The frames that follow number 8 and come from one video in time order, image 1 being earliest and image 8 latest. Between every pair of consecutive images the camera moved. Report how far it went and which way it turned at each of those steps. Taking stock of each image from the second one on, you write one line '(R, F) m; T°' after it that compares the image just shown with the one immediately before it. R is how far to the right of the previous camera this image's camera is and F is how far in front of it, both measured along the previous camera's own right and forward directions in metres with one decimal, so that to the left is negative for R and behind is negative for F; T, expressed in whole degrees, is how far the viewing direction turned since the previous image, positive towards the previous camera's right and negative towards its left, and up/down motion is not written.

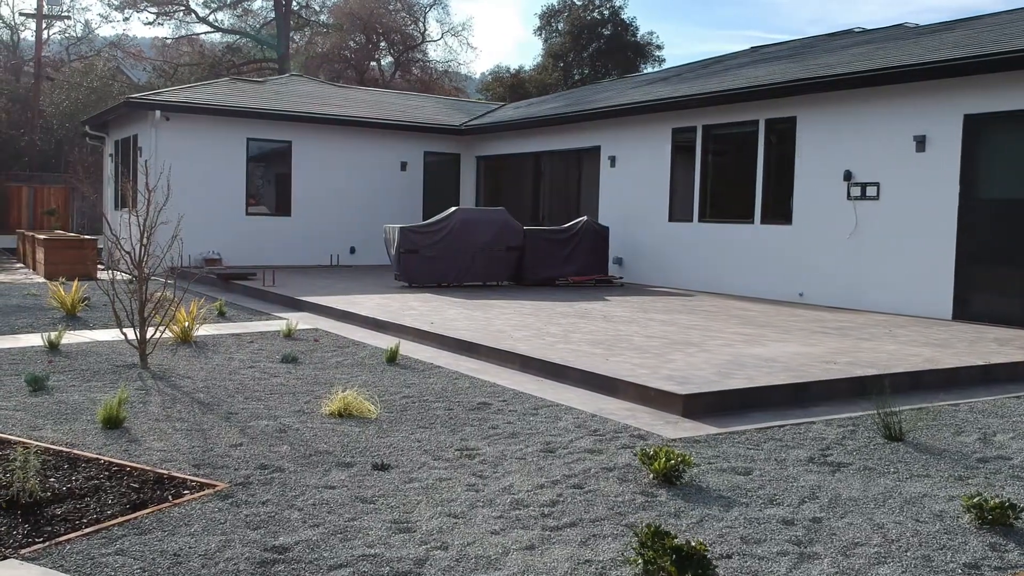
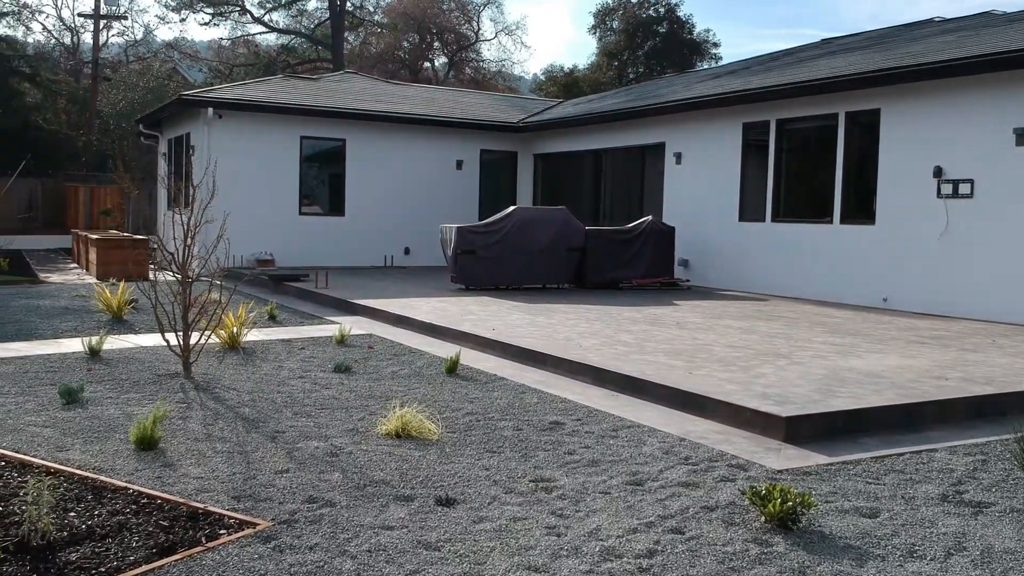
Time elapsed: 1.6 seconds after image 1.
(-0.1, +0.6) m; -3°
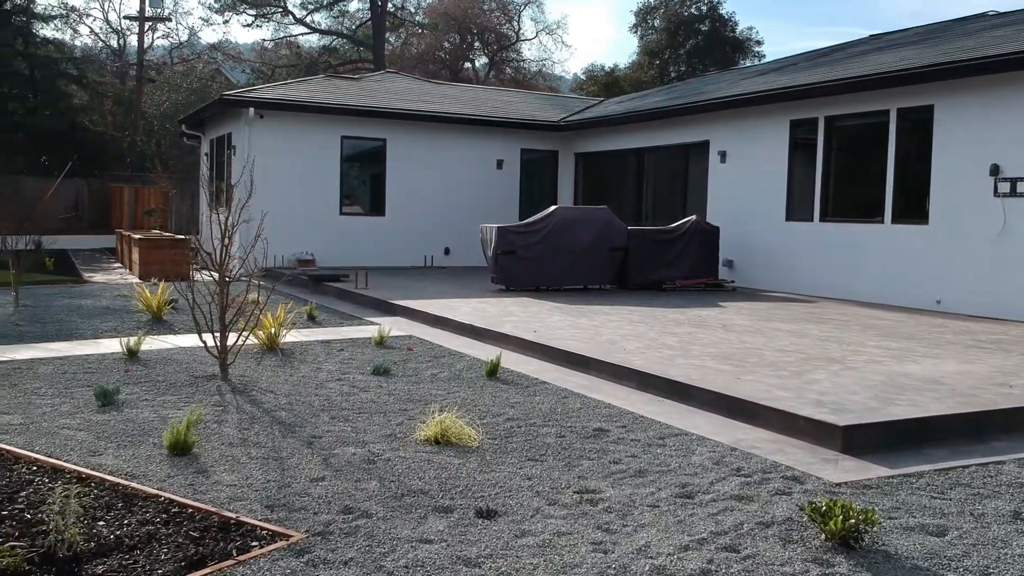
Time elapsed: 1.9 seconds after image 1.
(0.0, +0.2) m; -2°
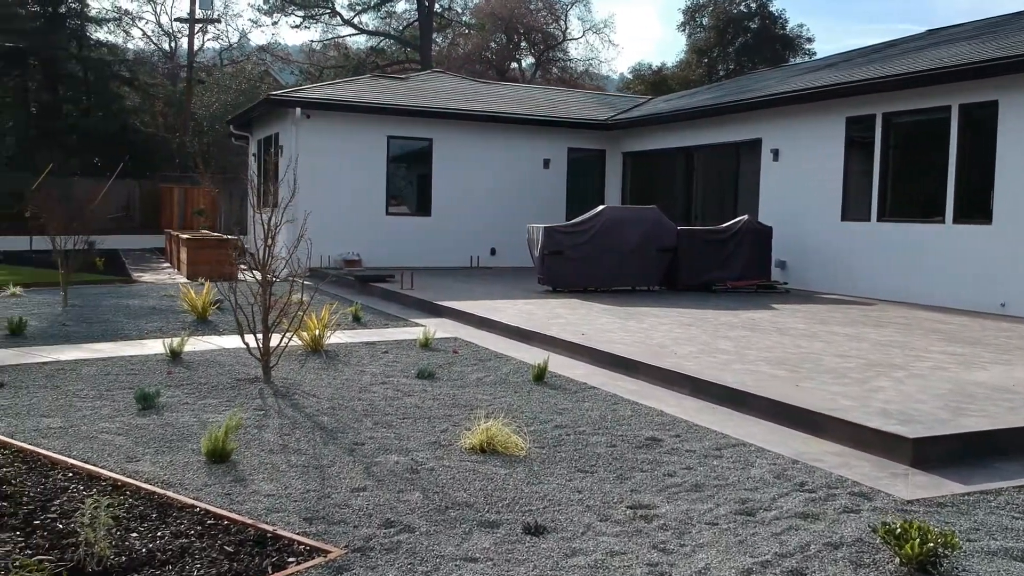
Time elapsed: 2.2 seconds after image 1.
(0.0, +0.2) m; -3°
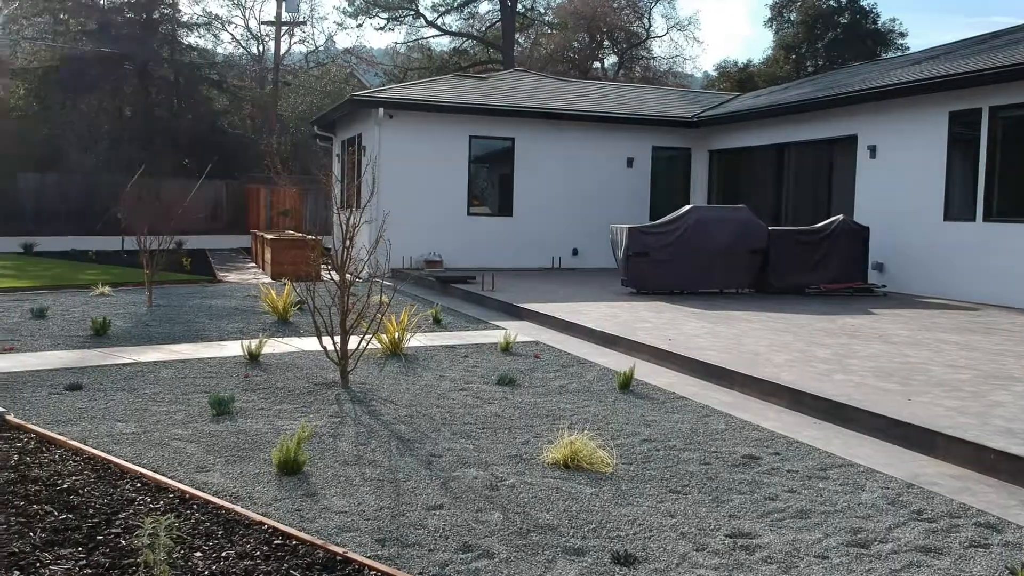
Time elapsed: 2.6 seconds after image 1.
(0.0, +0.3) m; -5°
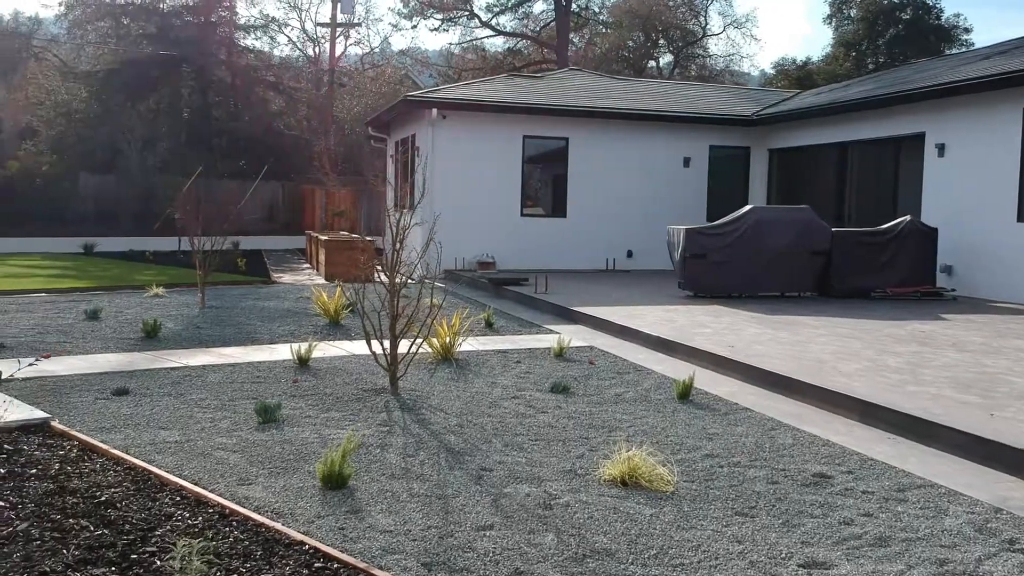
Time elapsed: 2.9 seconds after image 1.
(0.0, +0.2) m; -3°
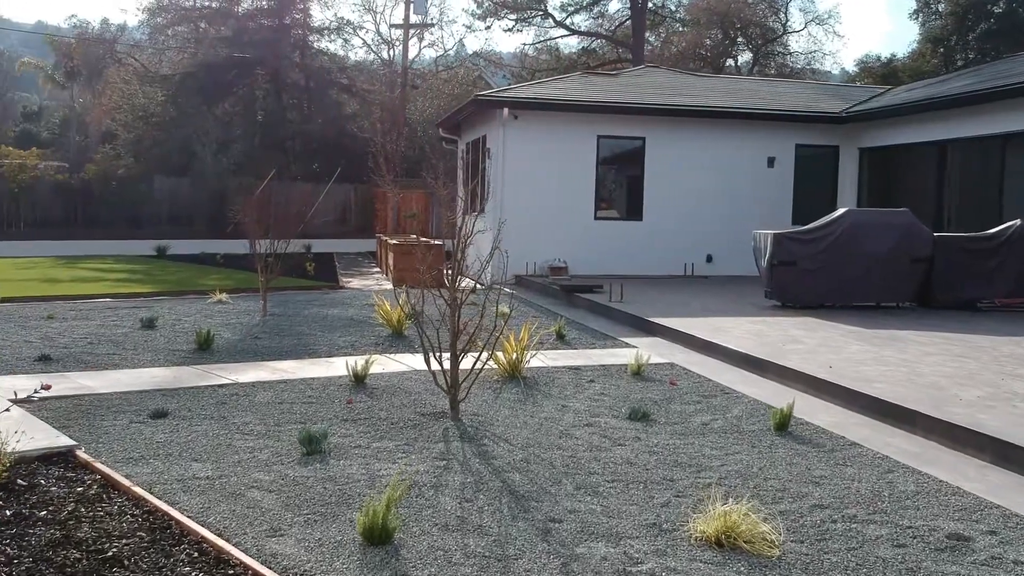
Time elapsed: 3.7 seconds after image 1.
(0.0, +0.6) m; -4°
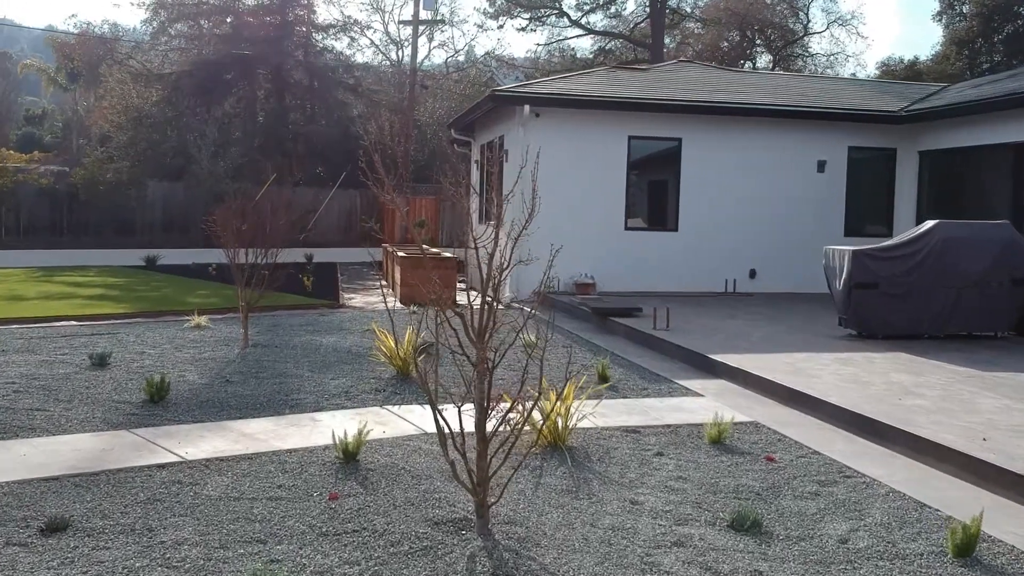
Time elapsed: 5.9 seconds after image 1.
(-0.2, +1.7) m; 0°
